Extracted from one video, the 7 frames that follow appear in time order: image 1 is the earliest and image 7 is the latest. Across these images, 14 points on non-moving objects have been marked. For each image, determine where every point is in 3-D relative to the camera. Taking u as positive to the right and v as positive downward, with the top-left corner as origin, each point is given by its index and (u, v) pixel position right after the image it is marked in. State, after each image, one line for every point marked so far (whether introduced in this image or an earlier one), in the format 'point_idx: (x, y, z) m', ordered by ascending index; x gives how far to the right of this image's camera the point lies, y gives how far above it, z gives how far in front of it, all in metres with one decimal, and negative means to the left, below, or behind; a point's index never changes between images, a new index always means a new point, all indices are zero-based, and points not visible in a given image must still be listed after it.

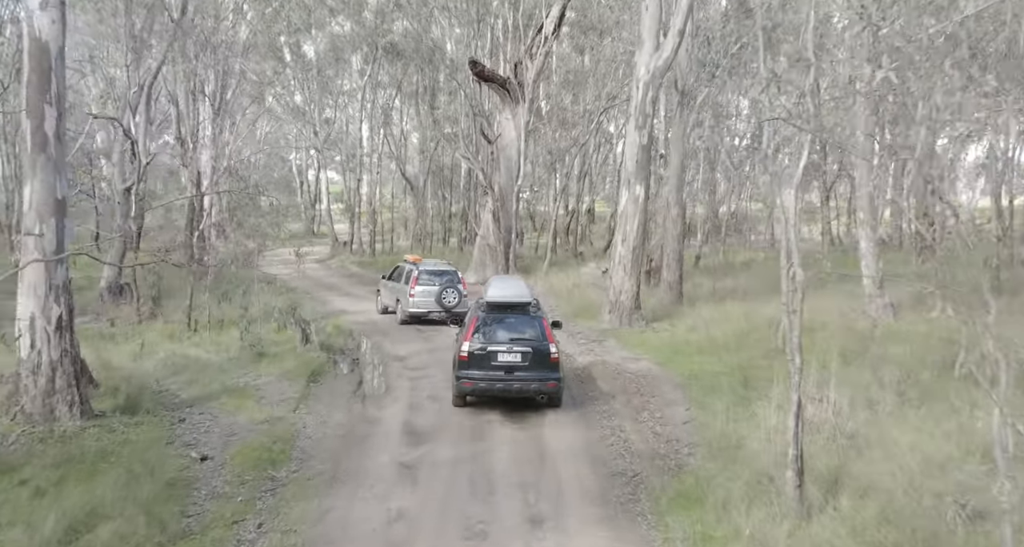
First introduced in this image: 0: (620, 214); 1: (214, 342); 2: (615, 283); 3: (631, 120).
0: (+2.4, +1.3, +18.5) m
1: (-5.8, -1.3, +16.3) m
2: (+2.2, -0.2, +18.6) m
3: (+2.6, +3.3, +18.4) m
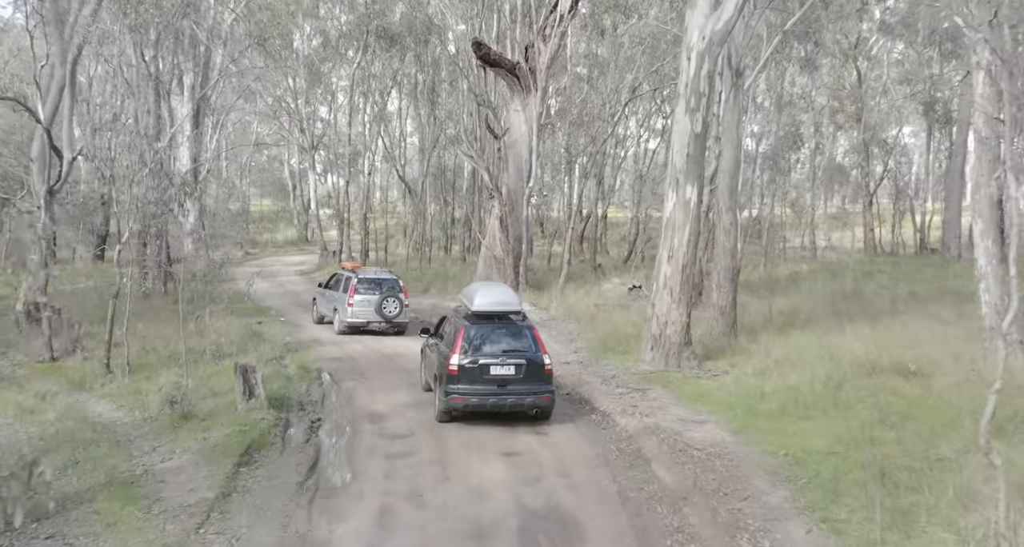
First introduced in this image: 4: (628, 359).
0: (+2.6, +0.8, +14.5) m
1: (-5.5, -1.7, +12.2) m
2: (+2.5, -0.6, +14.5) m
3: (+2.8, +2.9, +14.3) m
4: (+2.1, -1.5, +15.1) m
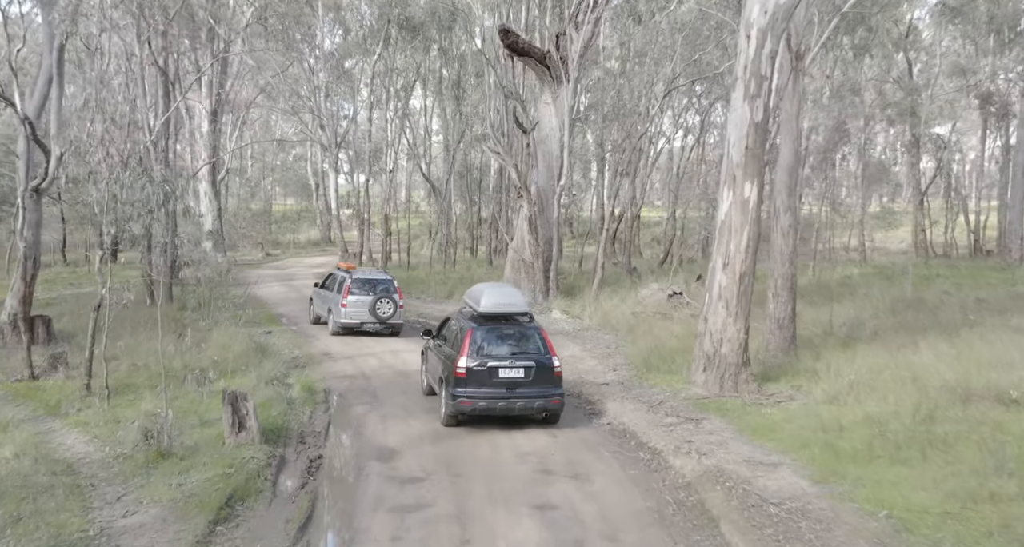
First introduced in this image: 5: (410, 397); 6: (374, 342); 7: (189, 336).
0: (+3.1, +0.7, +12.6) m
1: (-5.1, -1.9, +10.7) m
2: (+2.9, -0.8, +12.6) m
3: (+3.3, +2.8, +12.5) m
4: (+2.6, -1.7, +13.3) m
5: (-1.6, -1.9, +12.8) m
6: (-2.9, -1.4, +17.6) m
7: (-6.3, -1.2, +16.6) m
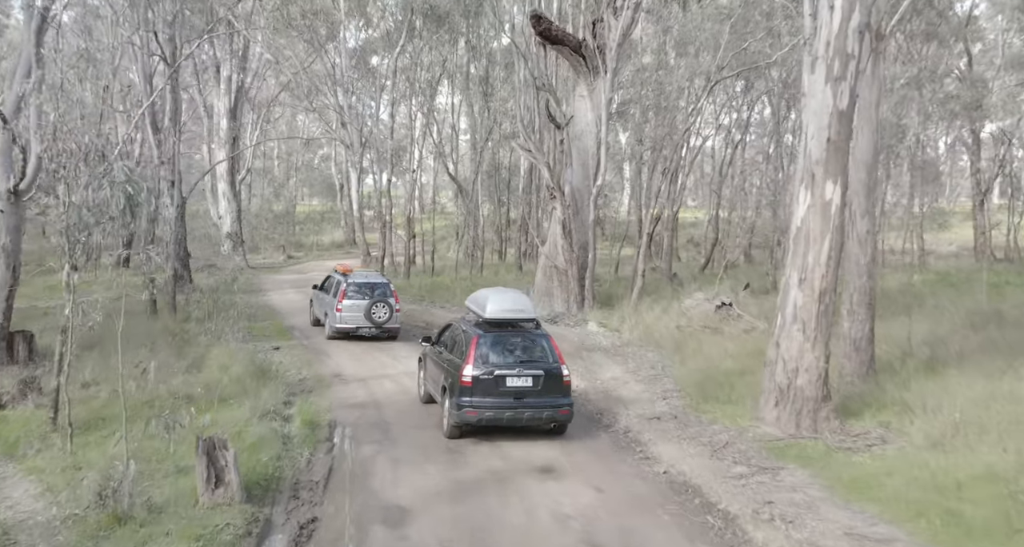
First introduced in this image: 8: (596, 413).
0: (+3.5, +0.5, +10.6) m
1: (-4.7, -2.1, +8.9) m
2: (+3.4, -1.0, +10.6) m
3: (+3.8, +2.6, +10.5) m
4: (+3.0, -1.9, +11.3) m
5: (-1.1, -2.1, +11.0) m
6: (-2.3, -1.6, +15.8) m
7: (-5.7, -1.4, +14.9) m
8: (+1.2, -2.0, +12.3) m
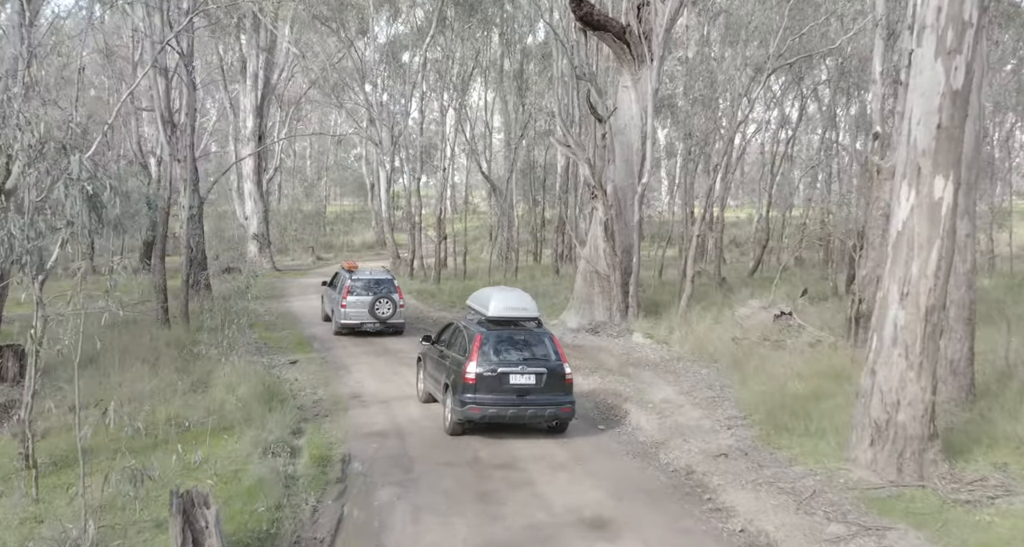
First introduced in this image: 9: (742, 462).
0: (+4.0, +0.3, +8.9) m
1: (-4.3, -2.2, +7.5) m
2: (+3.8, -1.1, +8.9) m
3: (+4.2, +2.4, +8.7) m
4: (+3.5, -2.0, +9.5) m
5: (-0.6, -2.2, +9.4) m
6: (-1.6, -1.8, +14.3) m
7: (-5.1, -1.5, +13.5) m
8: (+1.7, -2.1, +10.6) m
9: (+2.6, -2.1, +9.6) m
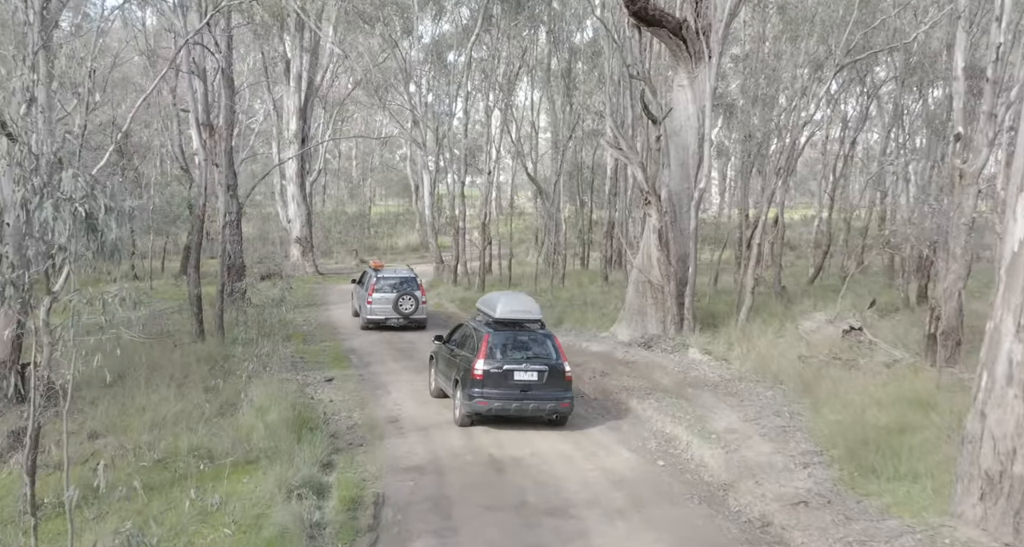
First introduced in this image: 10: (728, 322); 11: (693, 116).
0: (+4.5, +0.1, +7.6) m
1: (-3.9, -2.4, +6.7) m
2: (+4.3, -1.4, +7.7) m
3: (+4.7, +2.2, +7.5) m
4: (+4.0, -2.3, +8.3) m
5: (-0.1, -2.4, +8.4) m
6: (-0.8, -2.0, +13.3) m
7: (-4.4, -1.8, +12.8) m
8: (+2.3, -2.4, +9.5) m
9: (+3.1, -2.4, +8.4) m
10: (+5.0, -1.1, +19.5) m
11: (+4.1, +3.6, +19.0) m
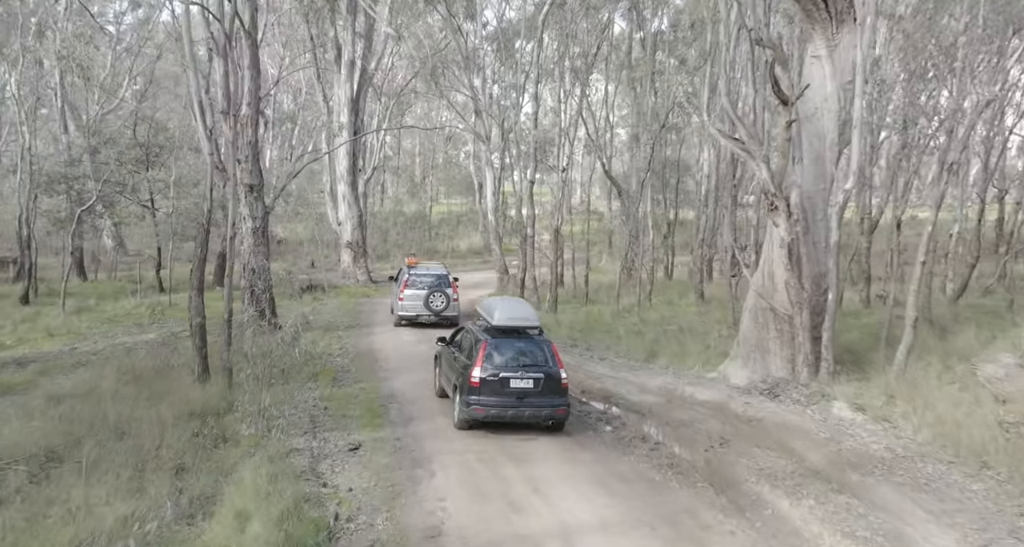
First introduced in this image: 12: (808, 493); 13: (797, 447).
0: (+5.1, -0.4, +3.3) m
1: (-3.4, -2.9, +3.0) m
2: (+4.9, -1.9, +3.3) m
3: (+5.3, +1.7, +3.1) m
4: (+4.7, -2.8, +4.0) m
5: (+0.5, -2.9, +4.4) m
6: (+0.2, -2.4, +9.4) m
7: (-3.4, -2.2, +9.1) m
8: (+3.0, -2.9, +5.3) m
9: (+3.8, -2.9, +4.2) m
10: (+6.4, -1.5, +15.0) m
11: (+5.5, +3.1, +14.6) m
12: (+3.3, -2.5, +9.4) m
13: (+3.9, -2.4, +11.6) m
